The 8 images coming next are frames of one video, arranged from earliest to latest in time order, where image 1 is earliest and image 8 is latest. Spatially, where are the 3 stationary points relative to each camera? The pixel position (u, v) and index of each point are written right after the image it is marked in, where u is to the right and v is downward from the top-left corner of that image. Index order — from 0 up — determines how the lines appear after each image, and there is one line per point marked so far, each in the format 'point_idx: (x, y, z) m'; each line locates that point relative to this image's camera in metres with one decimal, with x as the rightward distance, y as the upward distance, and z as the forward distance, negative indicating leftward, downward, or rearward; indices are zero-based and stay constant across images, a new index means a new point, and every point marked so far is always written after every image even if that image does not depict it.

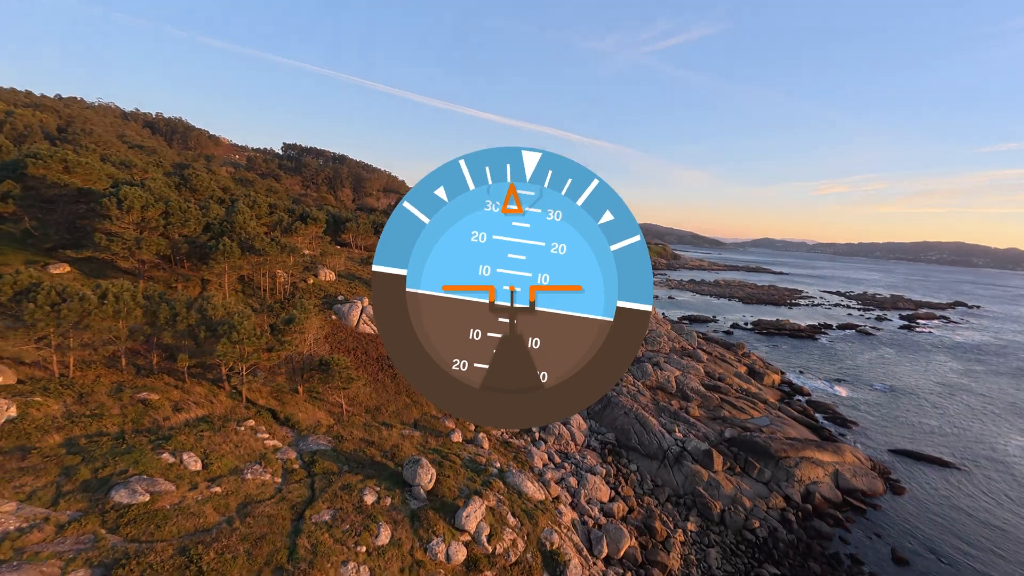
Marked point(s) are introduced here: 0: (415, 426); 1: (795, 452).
0: (-2.6, -3.8, +11.4) m
1: (+10.1, -5.9, +15.0) m
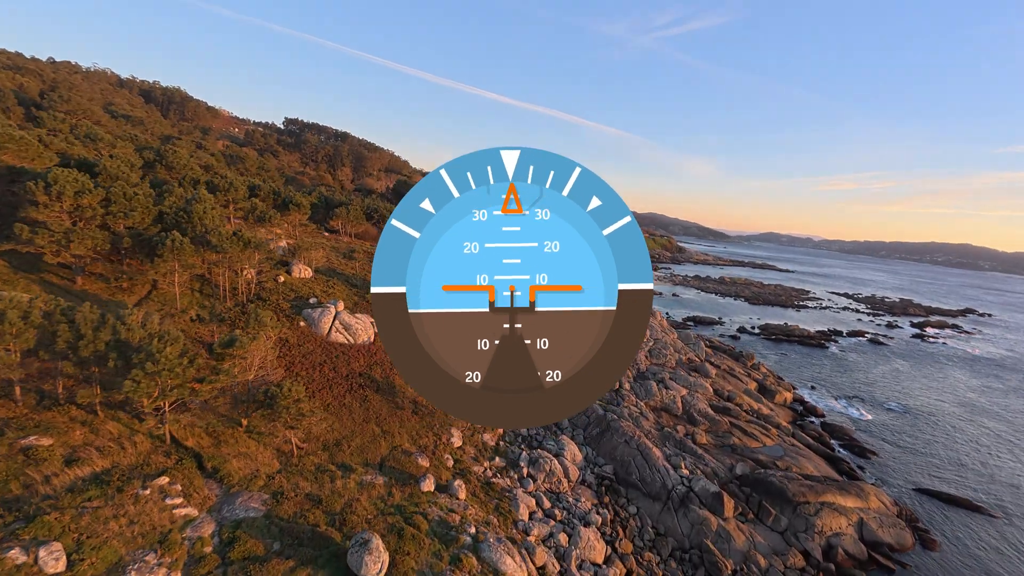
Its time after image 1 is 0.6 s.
0: (-3.0, -4.2, +9.7) m
1: (+9.6, -6.6, +13.3) m
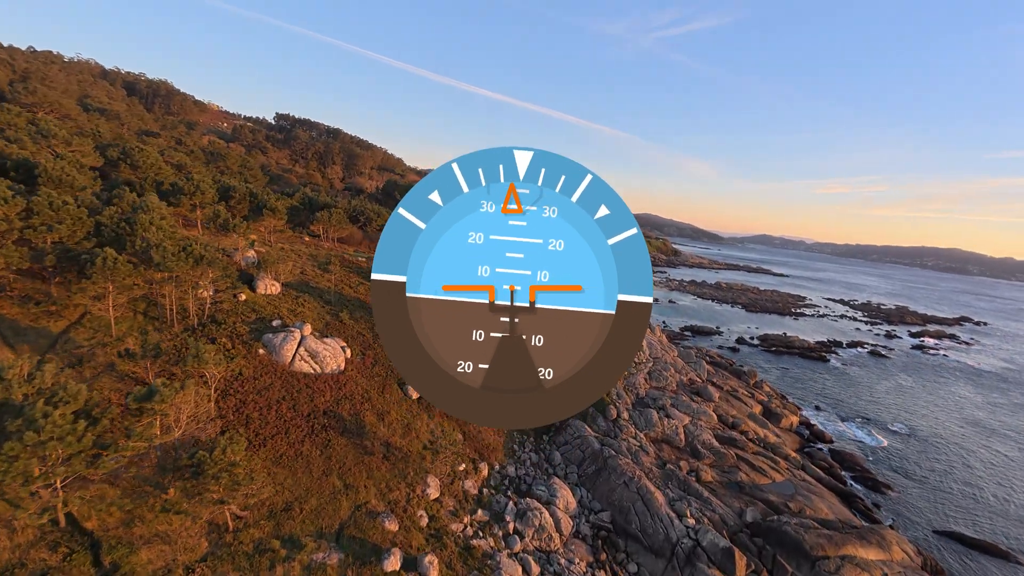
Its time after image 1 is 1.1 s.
0: (-3.4, -4.9, +8.2) m
1: (+9.2, -7.5, +12.0) m
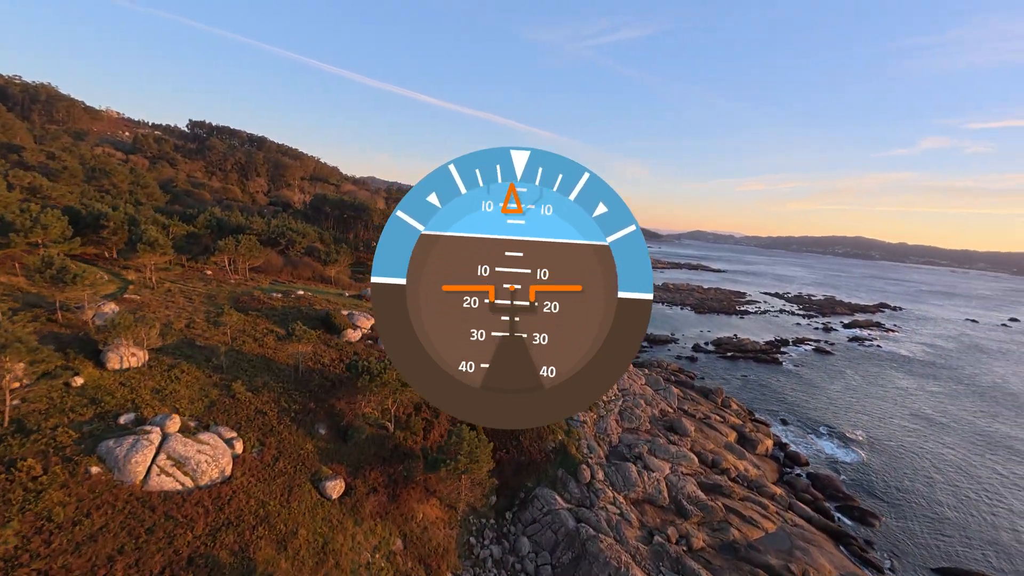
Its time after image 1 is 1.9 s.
0: (-3.9, -6.4, +4.9) m
1: (+8.3, -8.4, +10.1) m
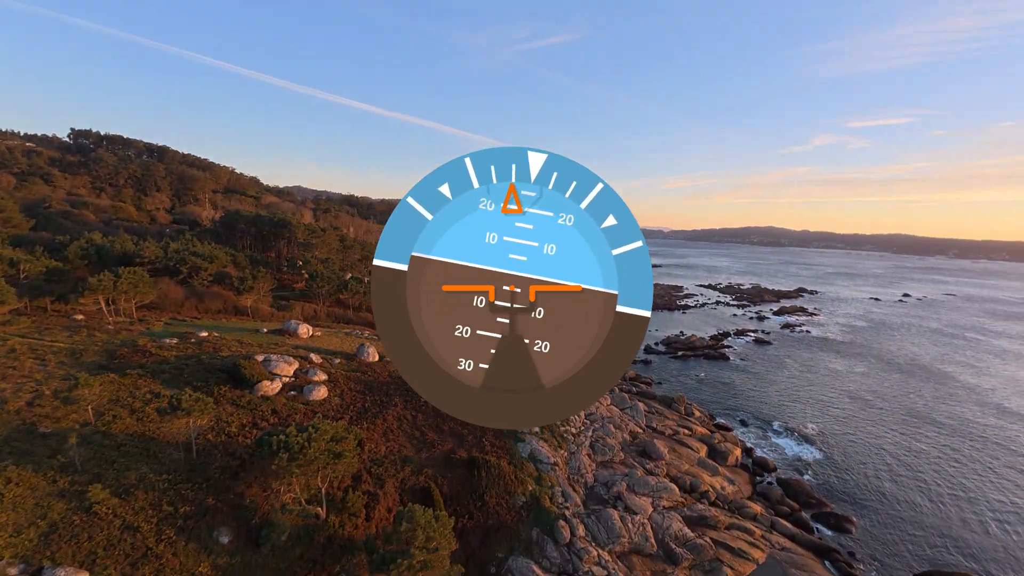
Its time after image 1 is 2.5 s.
0: (-3.5, -7.5, +2.2) m
1: (+8.0, -8.7, +9.0) m
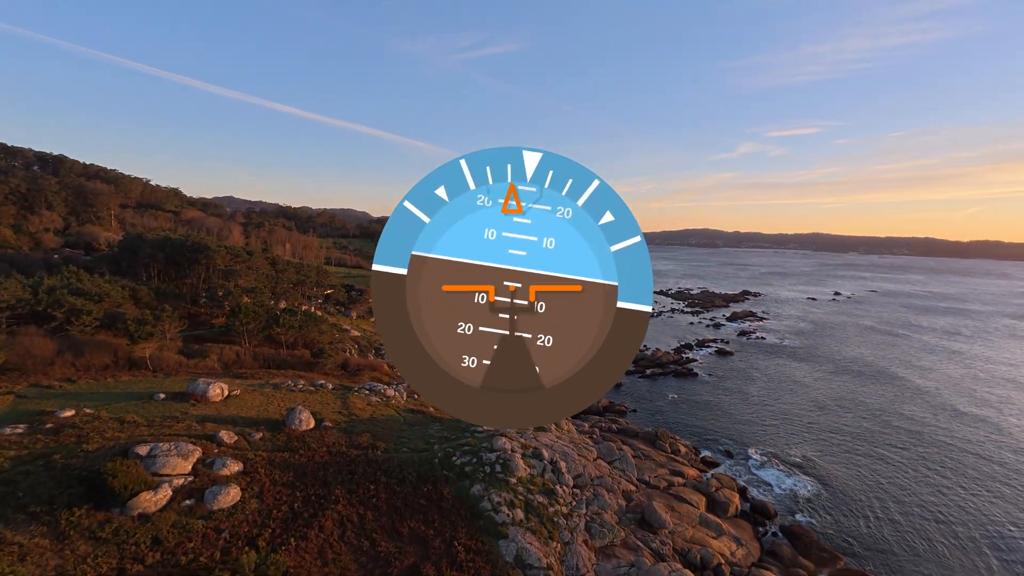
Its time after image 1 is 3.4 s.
0: (-2.6, -8.9, -1.2) m
1: (+8.1, -9.8, +6.8) m
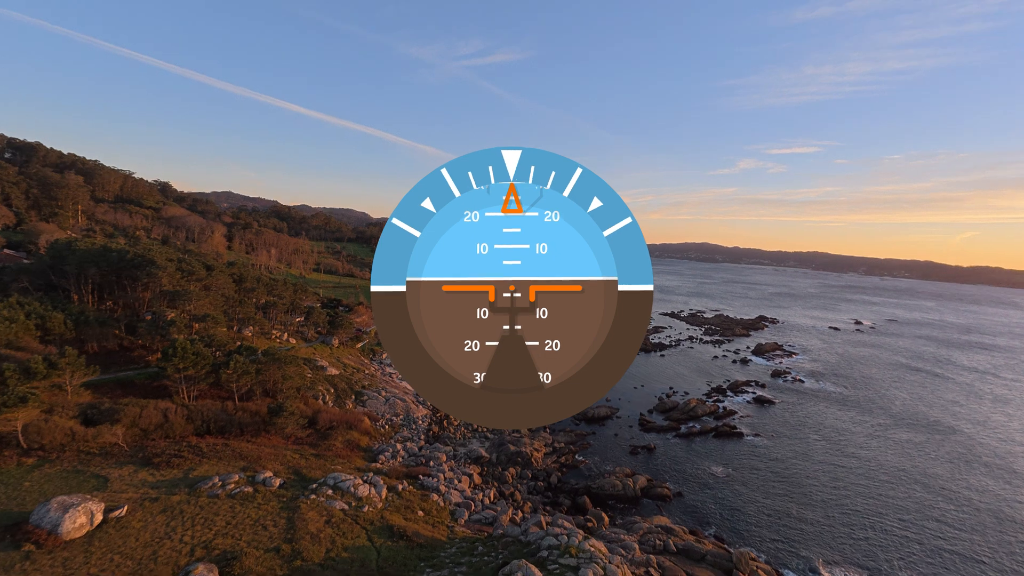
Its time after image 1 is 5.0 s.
0: (-1.7, -10.7, -7.4) m
1: (+8.8, -12.1, +0.7) m
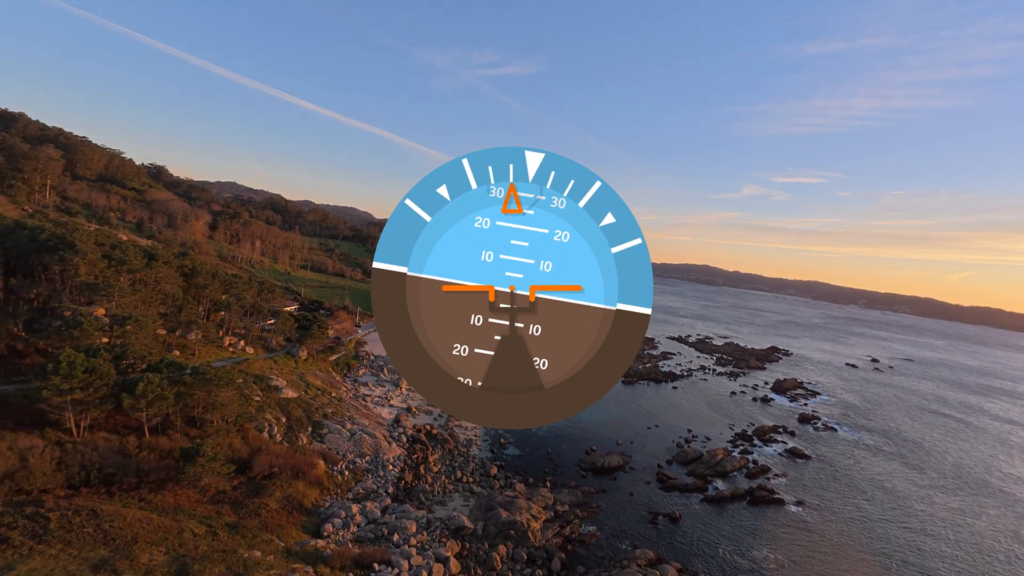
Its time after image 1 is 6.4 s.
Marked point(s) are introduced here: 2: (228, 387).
0: (-2.1, -10.8, -12.9) m
1: (+8.3, -13.1, -4.7) m
2: (-12.7, -4.5, +18.7) m
